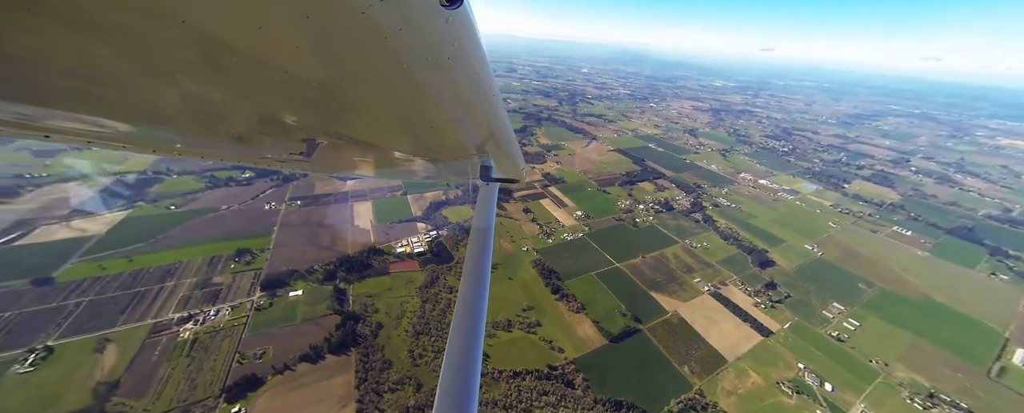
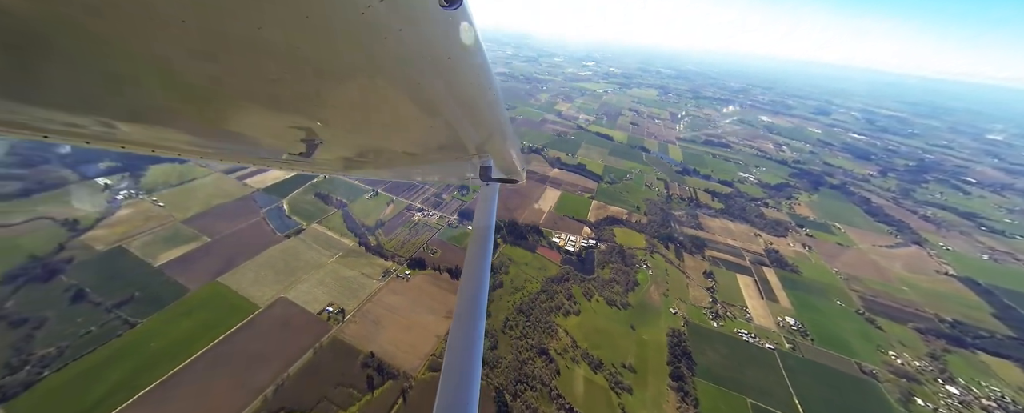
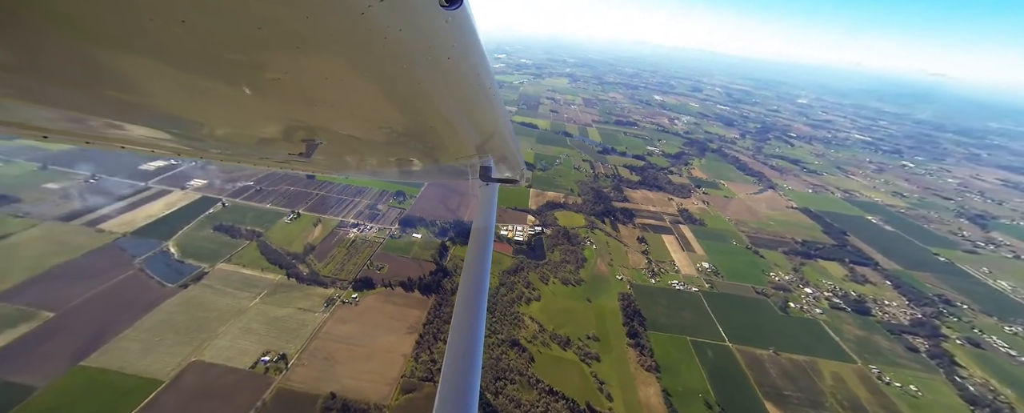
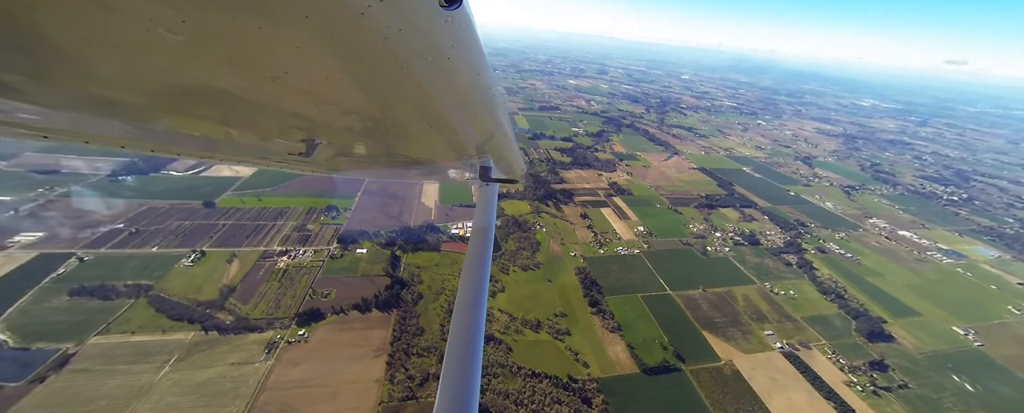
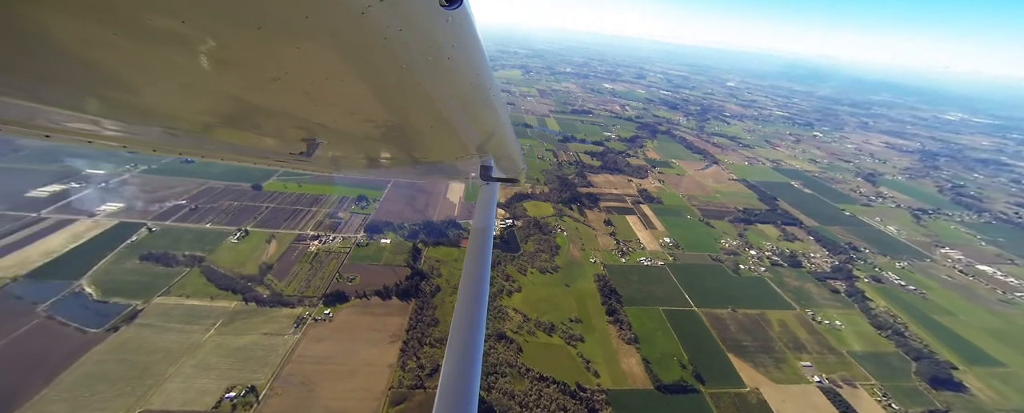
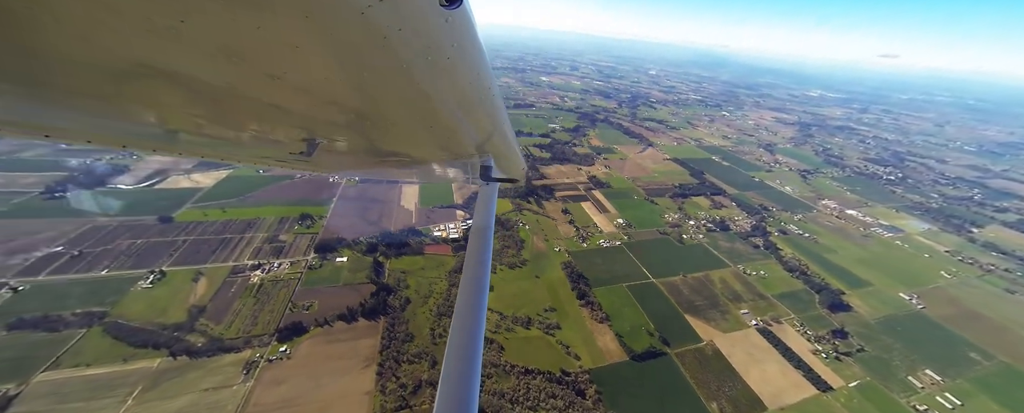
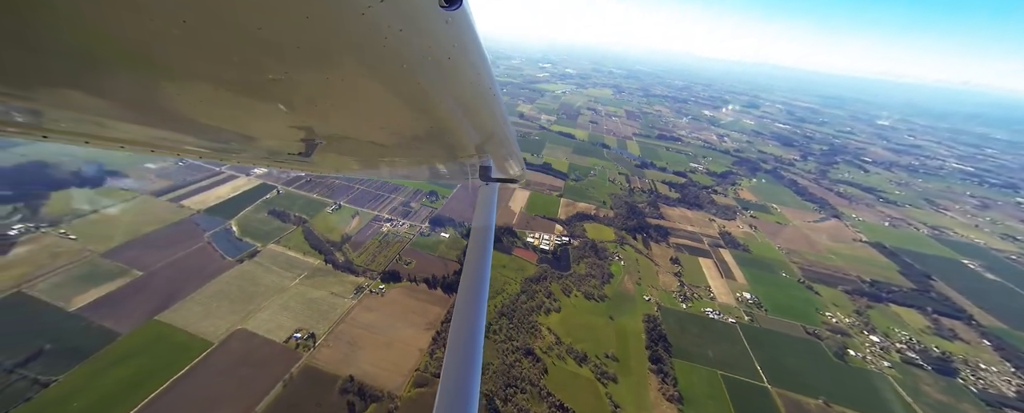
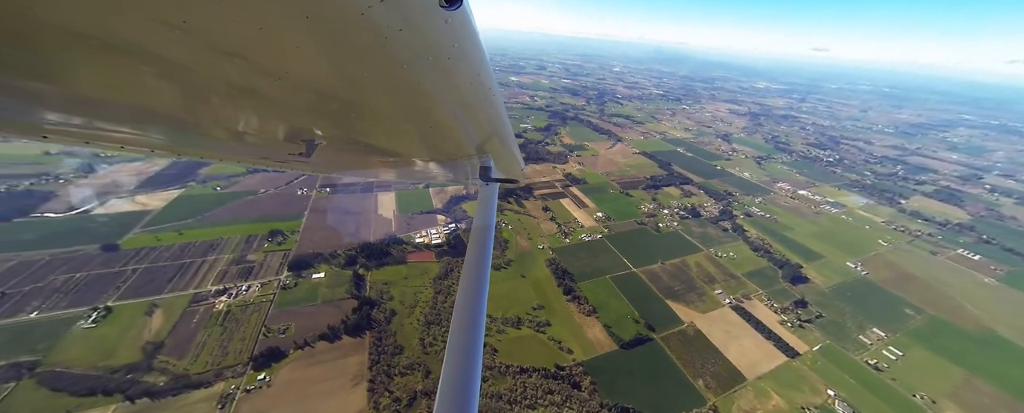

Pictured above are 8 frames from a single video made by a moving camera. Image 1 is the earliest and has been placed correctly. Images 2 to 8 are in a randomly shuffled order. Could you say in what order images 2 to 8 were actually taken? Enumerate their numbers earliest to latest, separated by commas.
8, 6, 4, 5, 3, 7, 2
